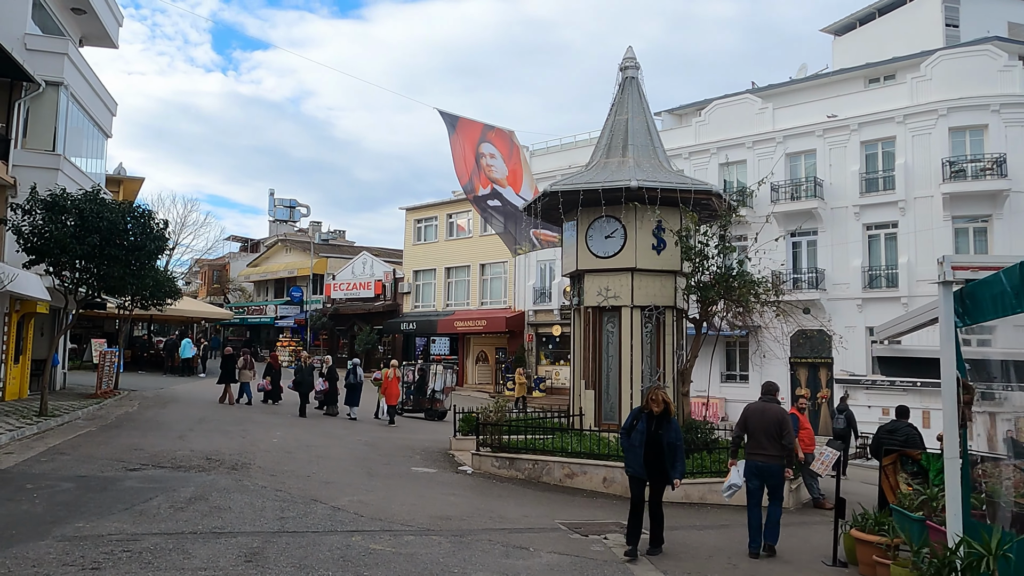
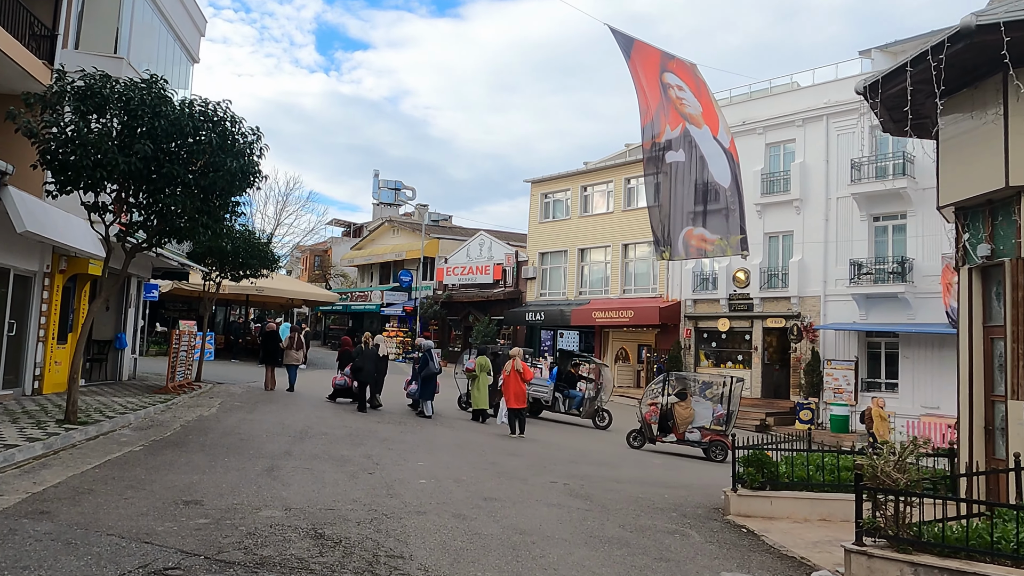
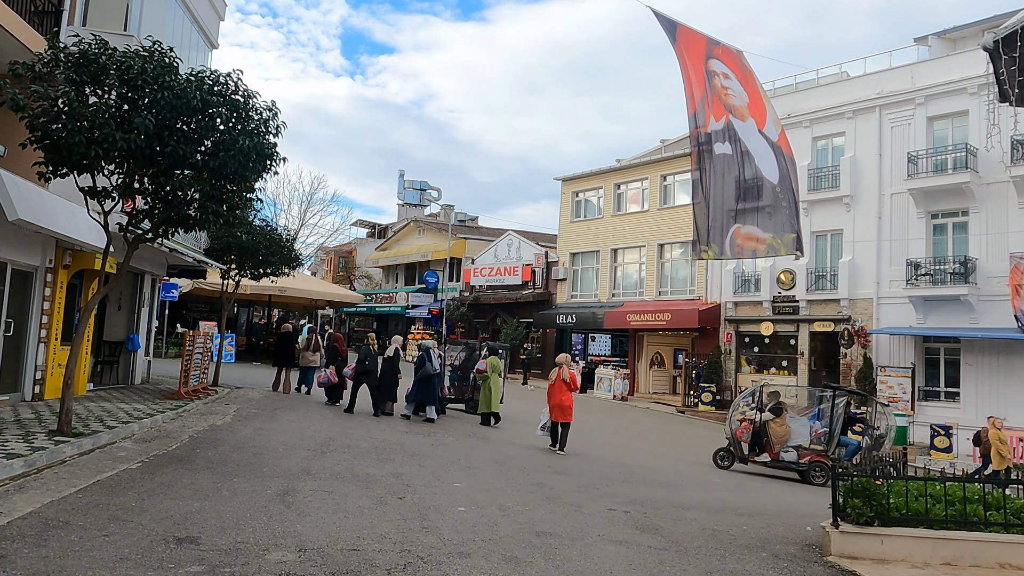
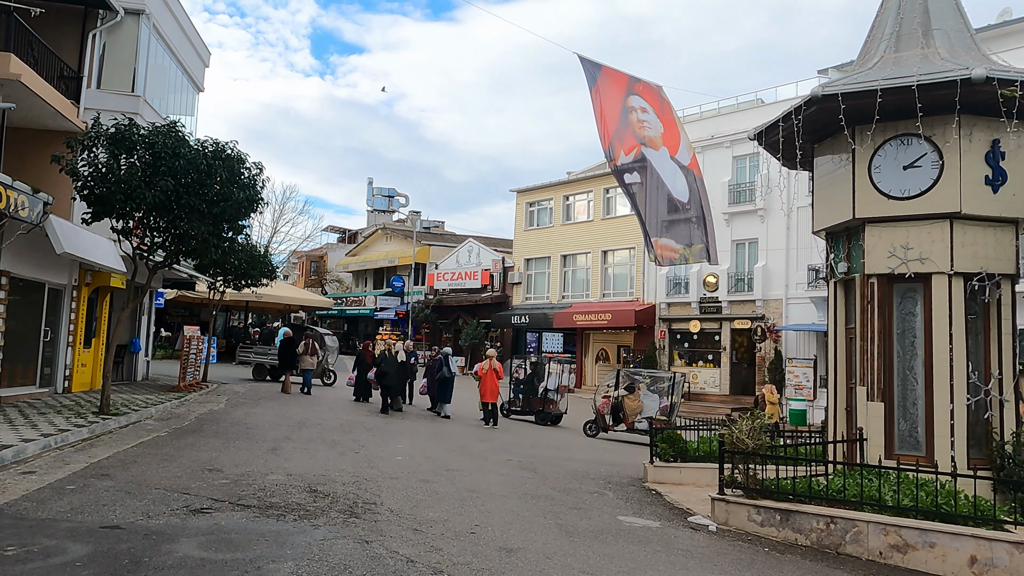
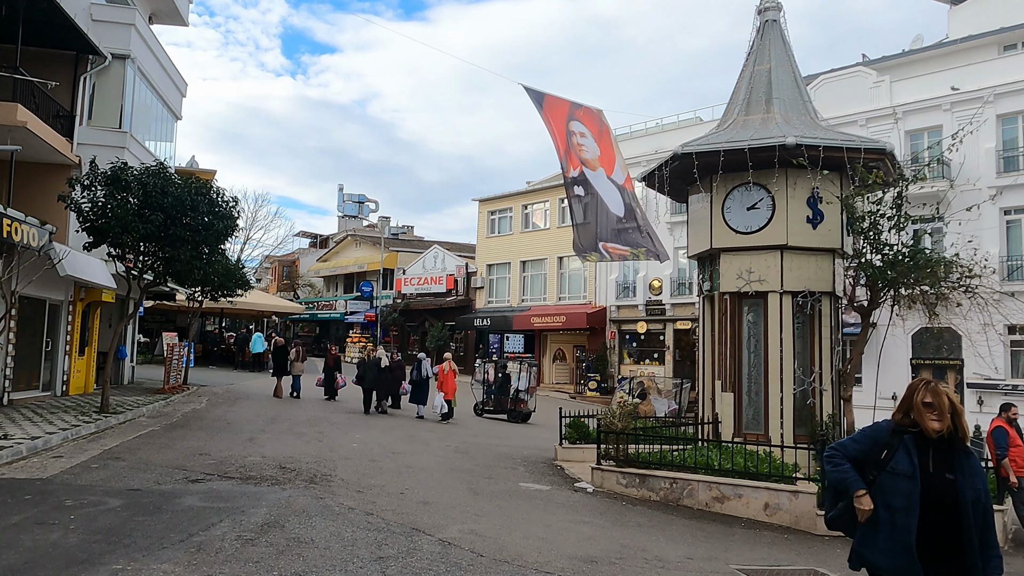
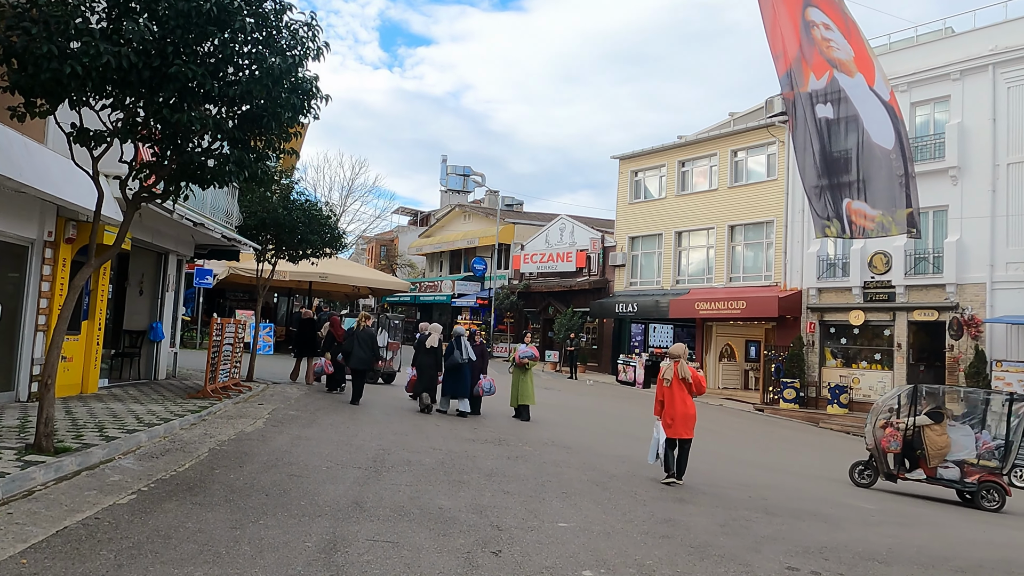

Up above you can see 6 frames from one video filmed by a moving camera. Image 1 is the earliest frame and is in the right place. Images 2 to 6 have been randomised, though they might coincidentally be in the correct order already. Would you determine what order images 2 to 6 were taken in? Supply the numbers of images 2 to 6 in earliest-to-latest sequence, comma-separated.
5, 4, 2, 3, 6
